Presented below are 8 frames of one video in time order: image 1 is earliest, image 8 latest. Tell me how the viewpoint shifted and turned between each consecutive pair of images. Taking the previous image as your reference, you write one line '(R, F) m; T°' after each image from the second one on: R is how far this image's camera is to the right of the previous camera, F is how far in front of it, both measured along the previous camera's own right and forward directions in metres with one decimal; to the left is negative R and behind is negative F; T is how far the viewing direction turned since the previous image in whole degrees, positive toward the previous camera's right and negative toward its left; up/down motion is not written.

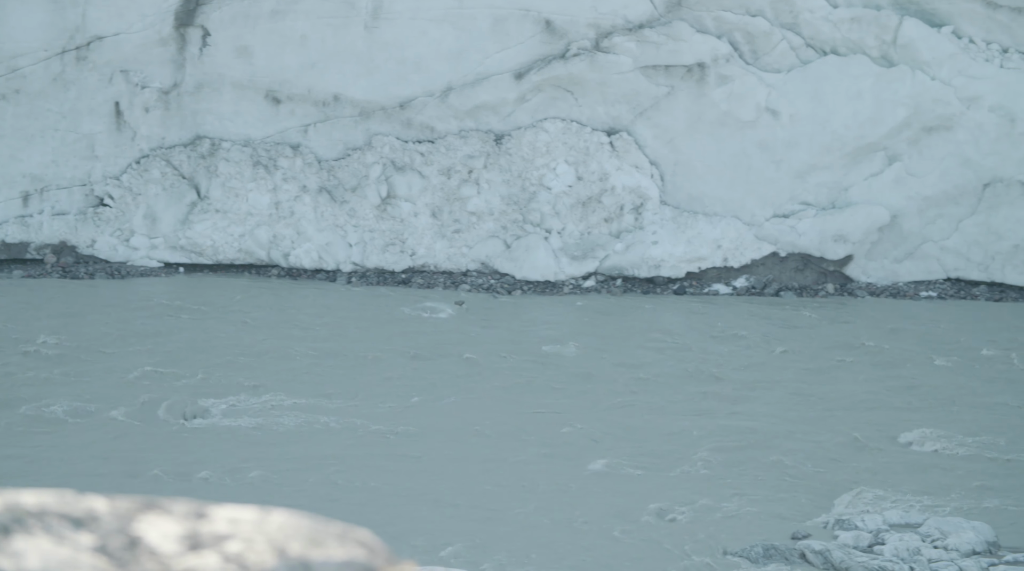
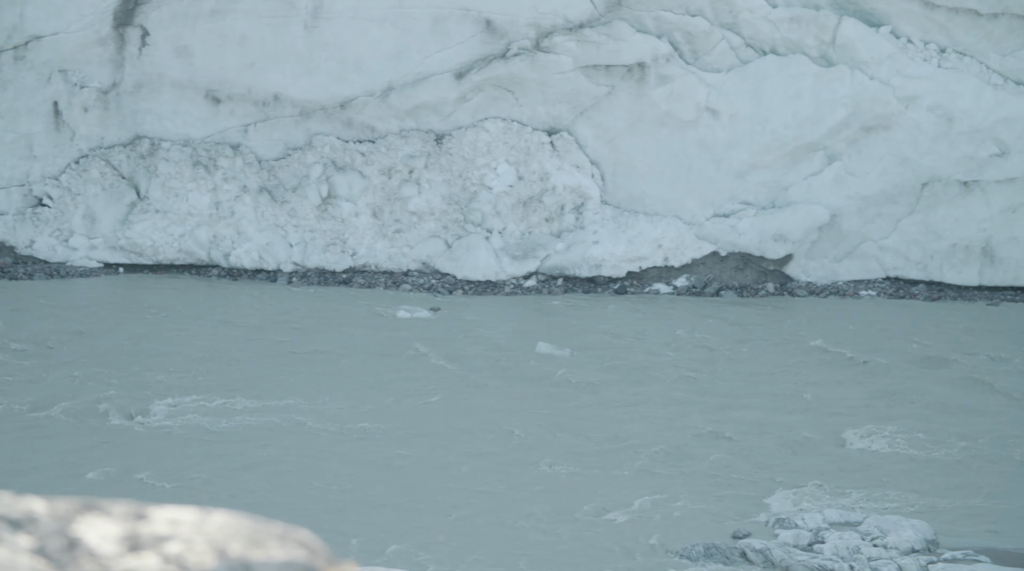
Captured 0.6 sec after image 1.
(-0.1, +0.1) m; +3°
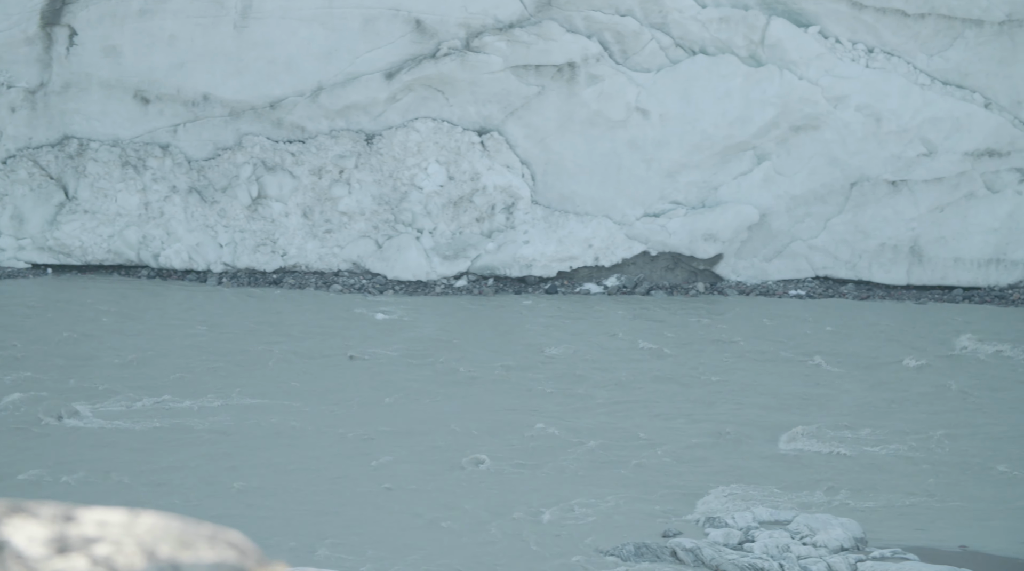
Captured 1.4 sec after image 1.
(+0.4, 0.0) m; +1°
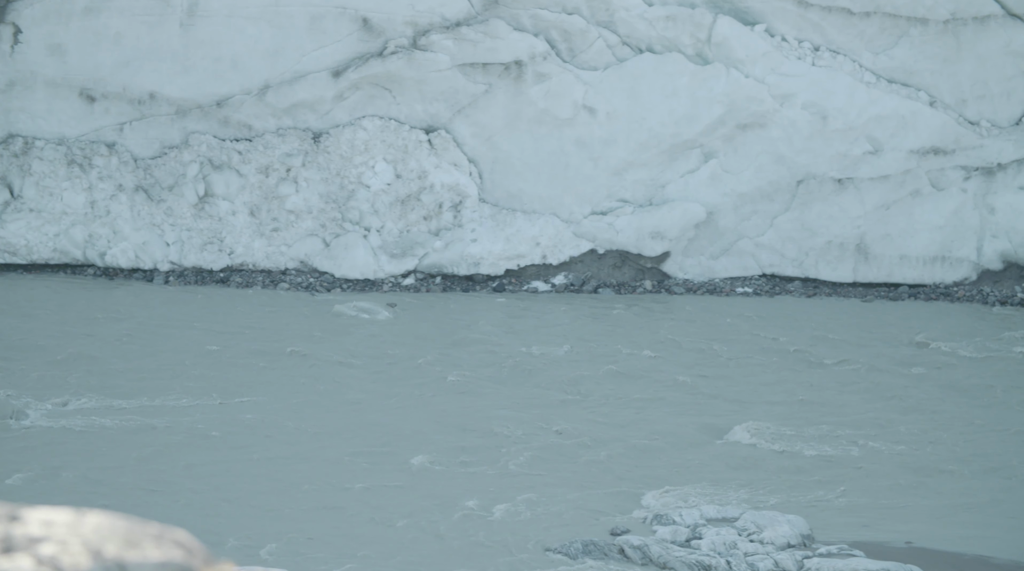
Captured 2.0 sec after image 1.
(+0.3, 0.0) m; +1°
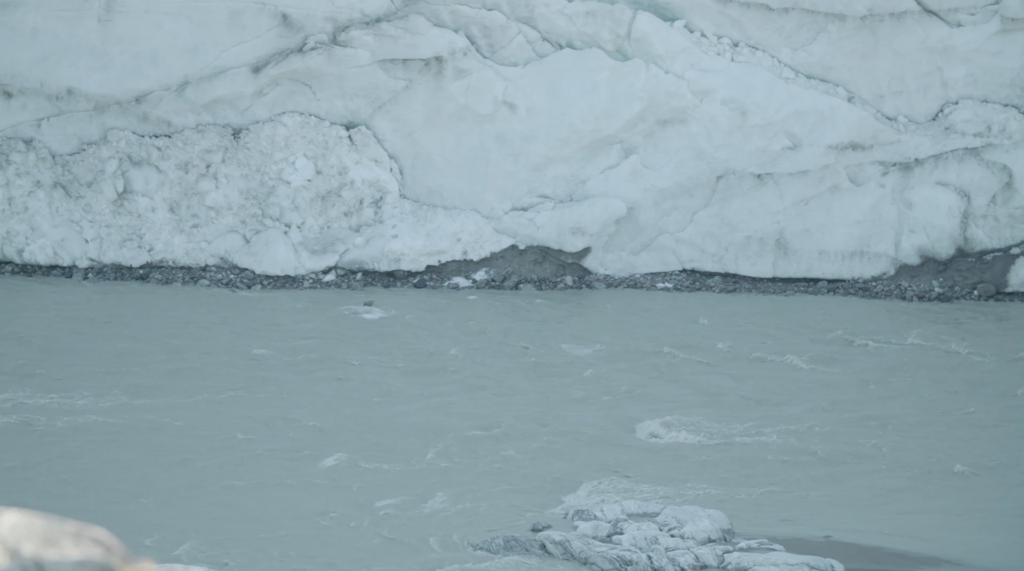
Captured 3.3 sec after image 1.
(+0.4, 0.0) m; +1°
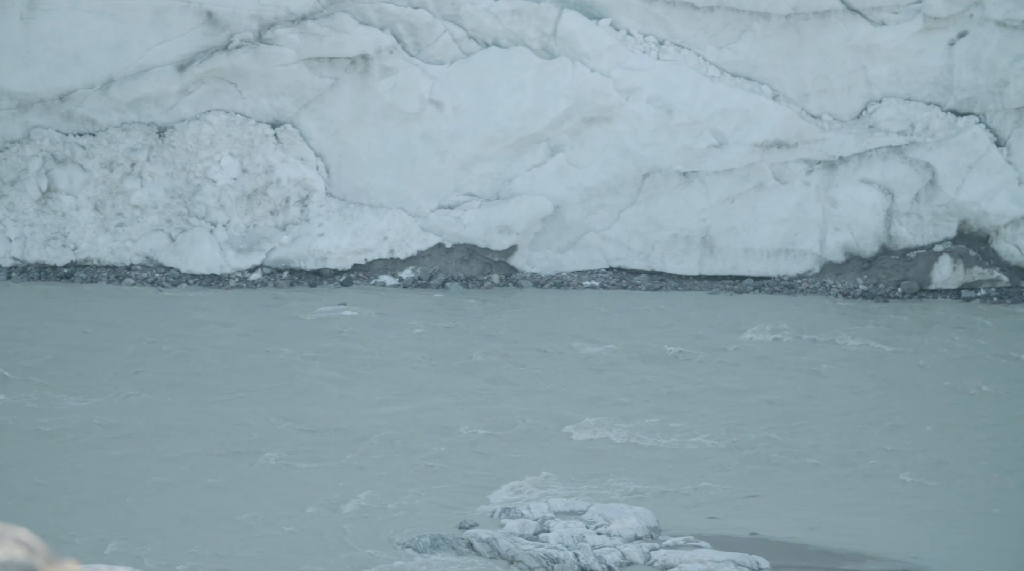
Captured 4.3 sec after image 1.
(+0.4, 0.0) m; +1°
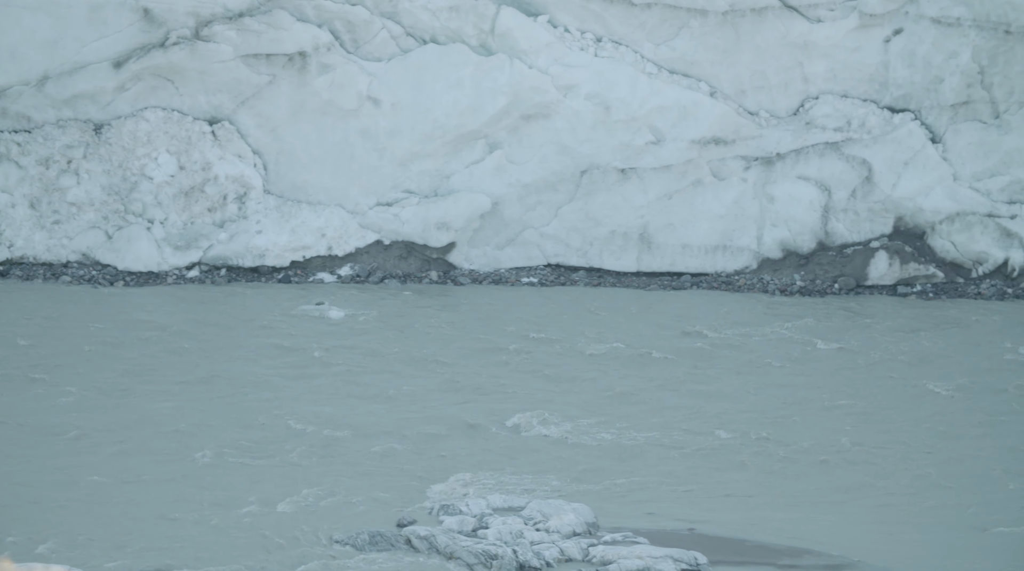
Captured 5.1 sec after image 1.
(+0.3, 0.0) m; +1°
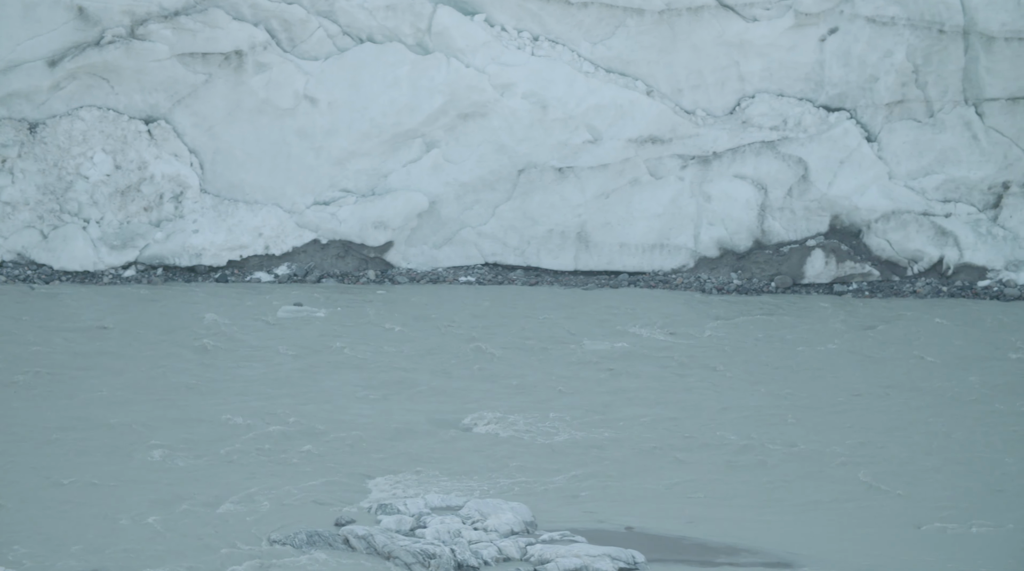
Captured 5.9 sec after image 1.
(+0.3, 0.0) m; +1°
